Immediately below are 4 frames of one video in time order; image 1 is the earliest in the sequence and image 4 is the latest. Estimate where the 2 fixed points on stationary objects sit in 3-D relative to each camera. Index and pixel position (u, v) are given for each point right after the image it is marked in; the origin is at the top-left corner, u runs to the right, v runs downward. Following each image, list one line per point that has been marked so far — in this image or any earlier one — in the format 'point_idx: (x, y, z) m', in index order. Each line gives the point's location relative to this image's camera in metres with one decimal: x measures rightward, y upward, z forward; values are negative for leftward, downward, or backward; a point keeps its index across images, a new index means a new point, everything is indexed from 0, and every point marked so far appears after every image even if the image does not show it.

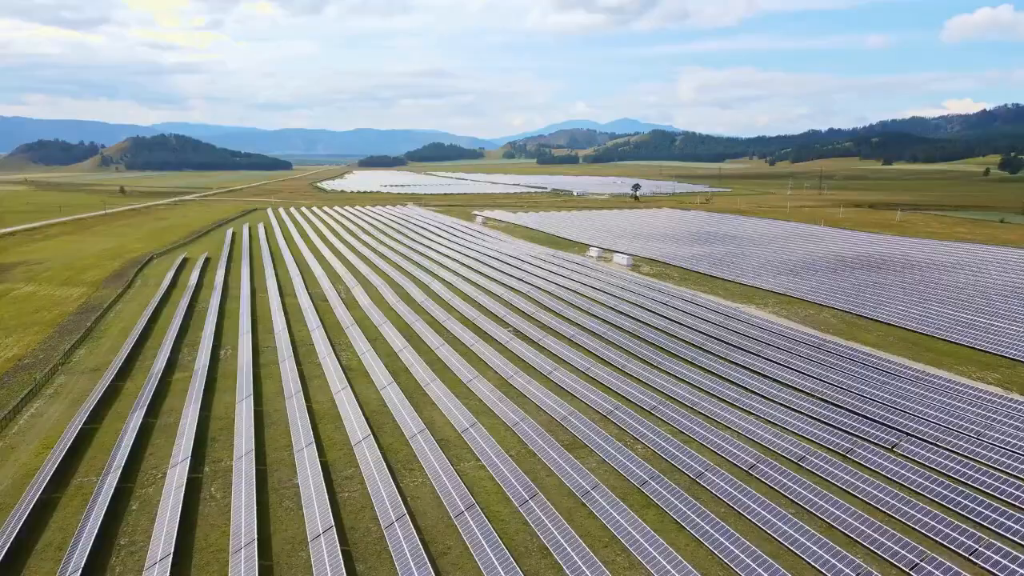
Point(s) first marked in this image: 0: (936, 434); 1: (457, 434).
0: (+12.1, -4.1, +17.2) m
1: (-1.5, -4.2, +17.6) m
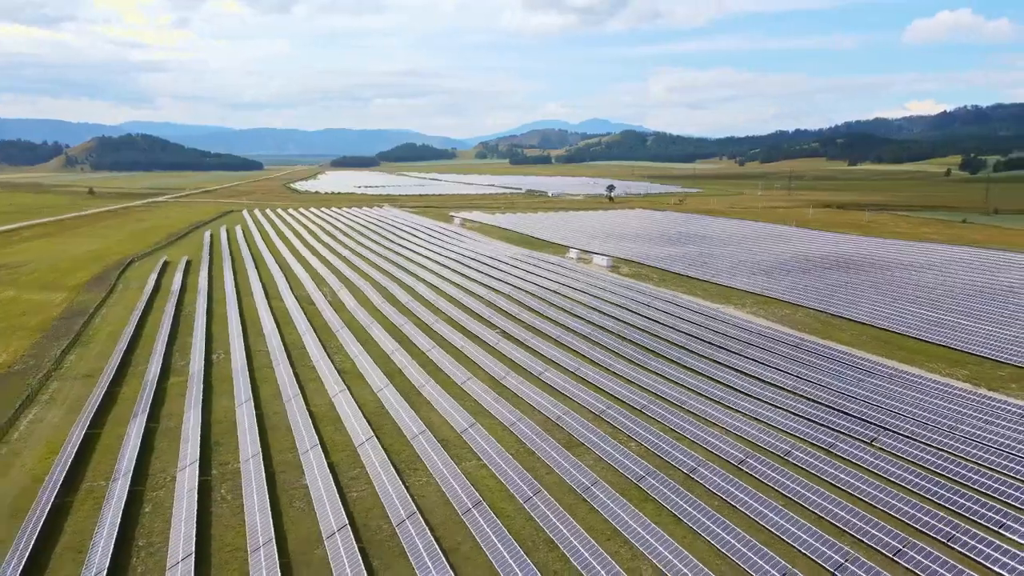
0: (+12.0, -4.1, +18.4) m
1: (-1.6, -4.3, +18.2) m
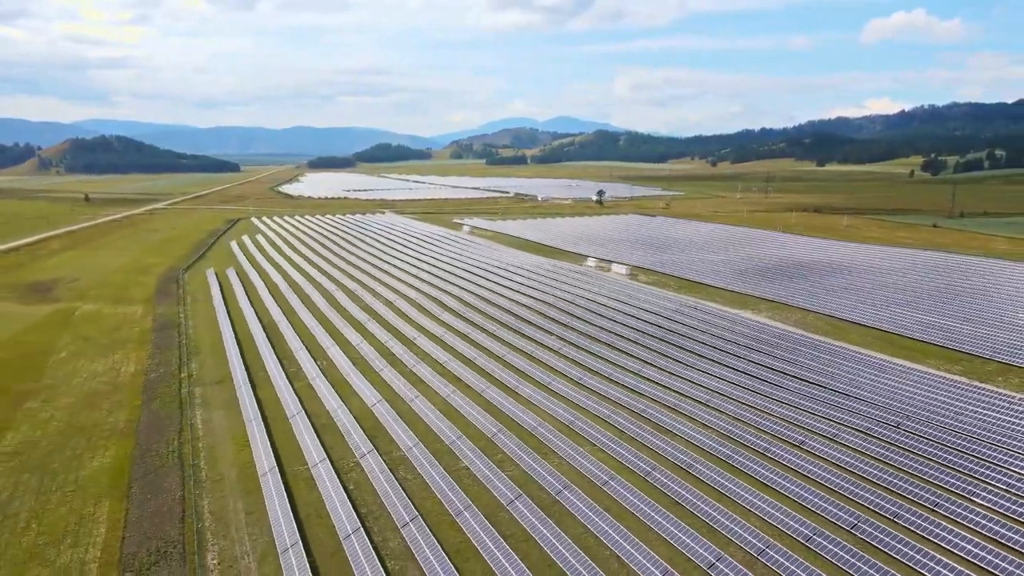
0: (+15.5, -4.6, +23.0) m
1: (+1.9, -5.0, +22.2) m
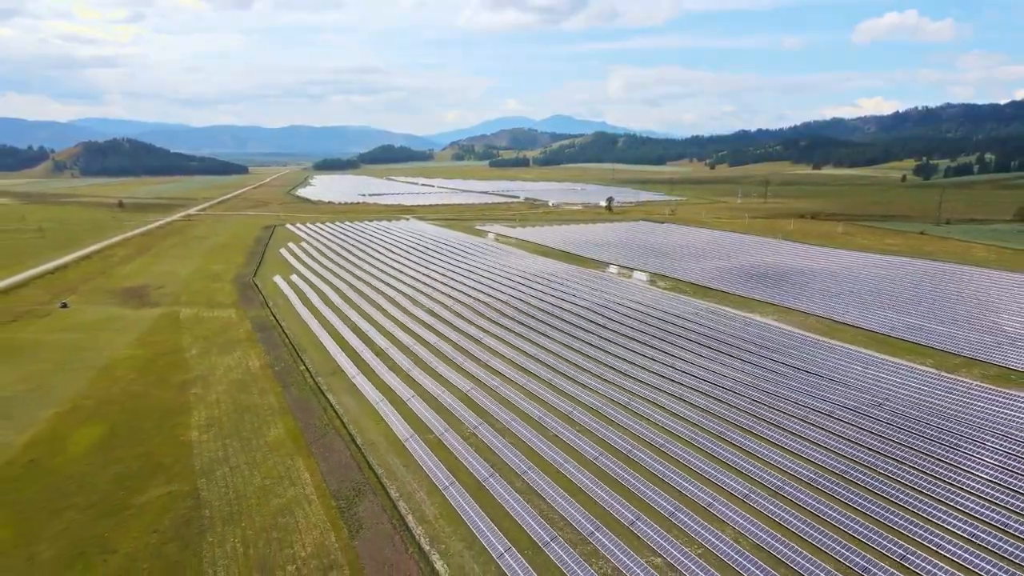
0: (+18.6, -5.1, +29.2) m
1: (+5.1, -5.4, +28.4) m
